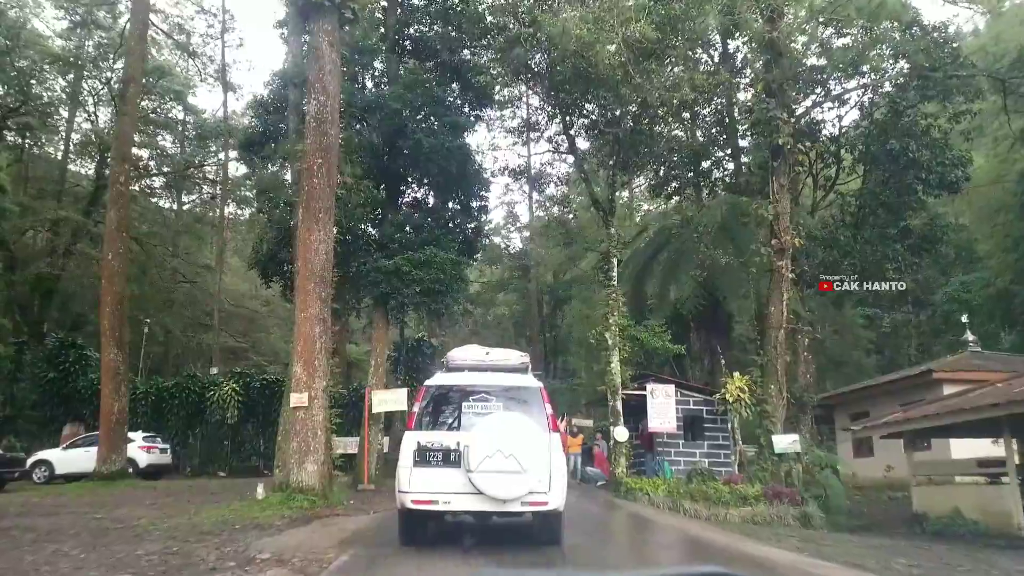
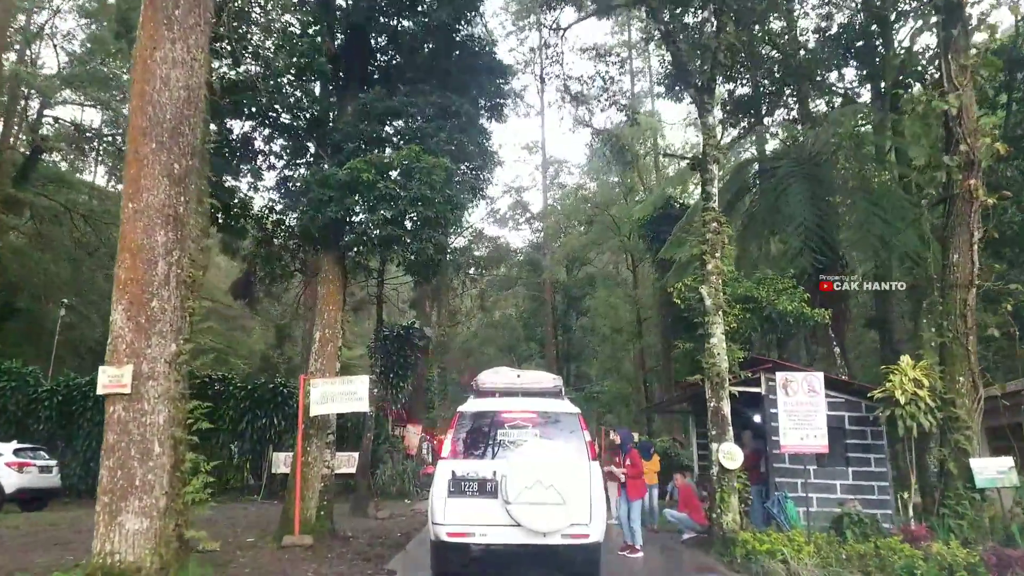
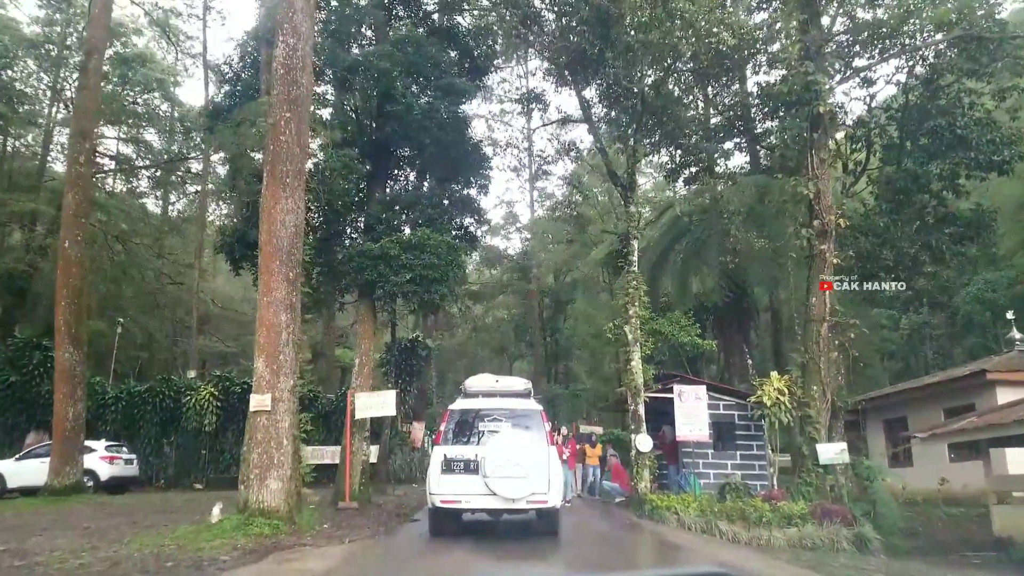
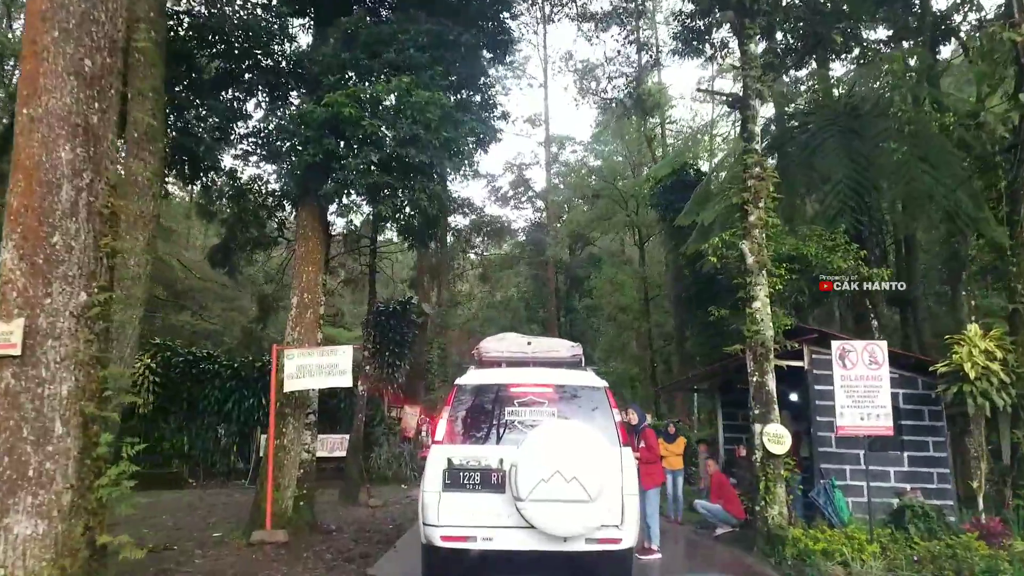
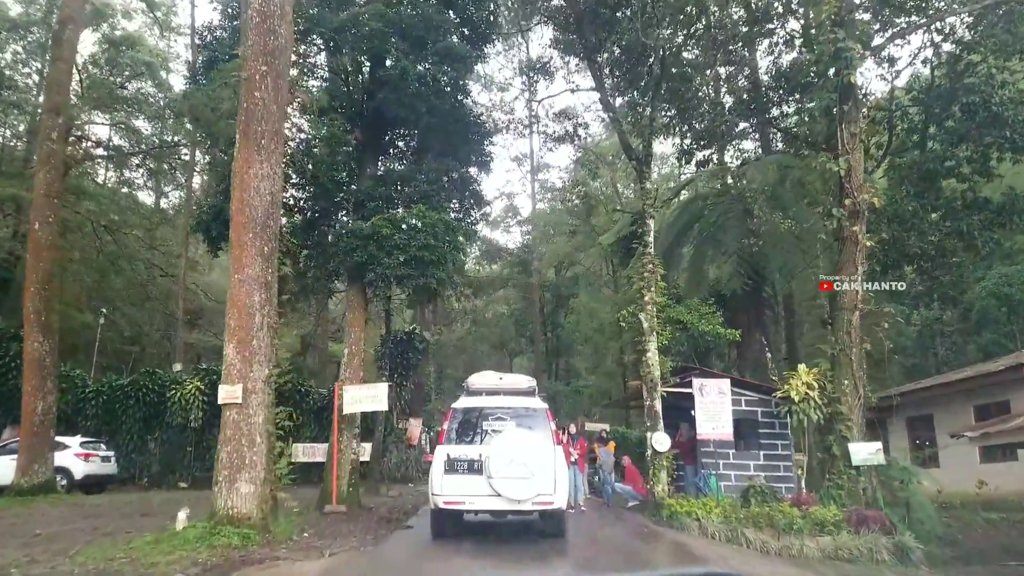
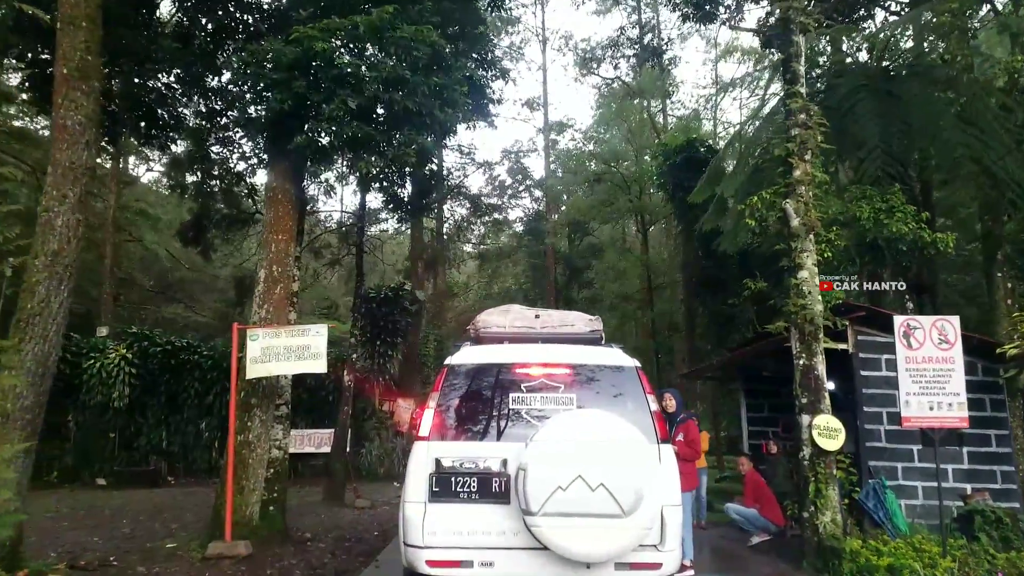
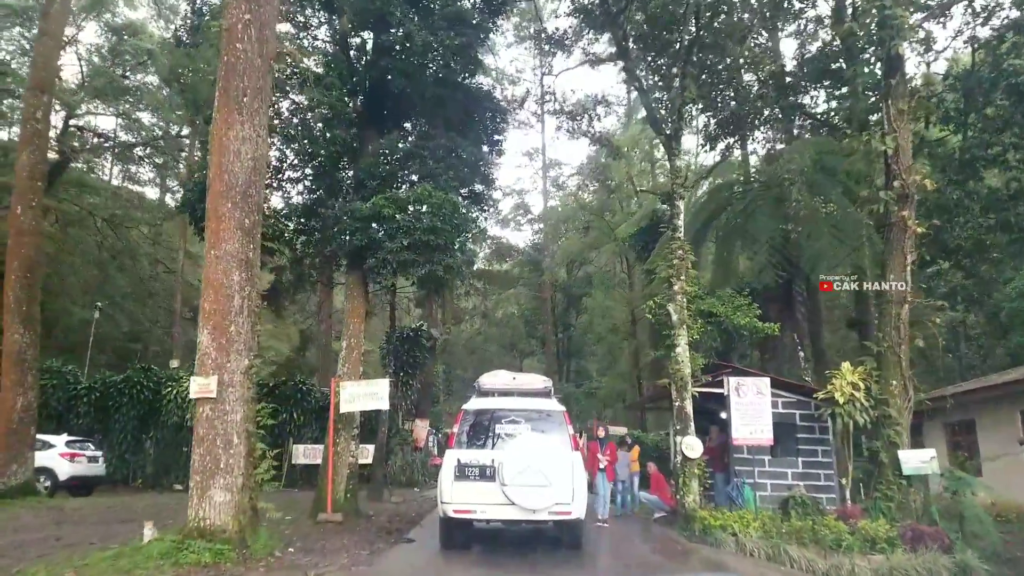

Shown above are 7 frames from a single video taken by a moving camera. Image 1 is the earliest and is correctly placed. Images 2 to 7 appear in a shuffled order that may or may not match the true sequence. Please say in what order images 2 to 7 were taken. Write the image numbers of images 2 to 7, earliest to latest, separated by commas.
3, 5, 7, 2, 4, 6
